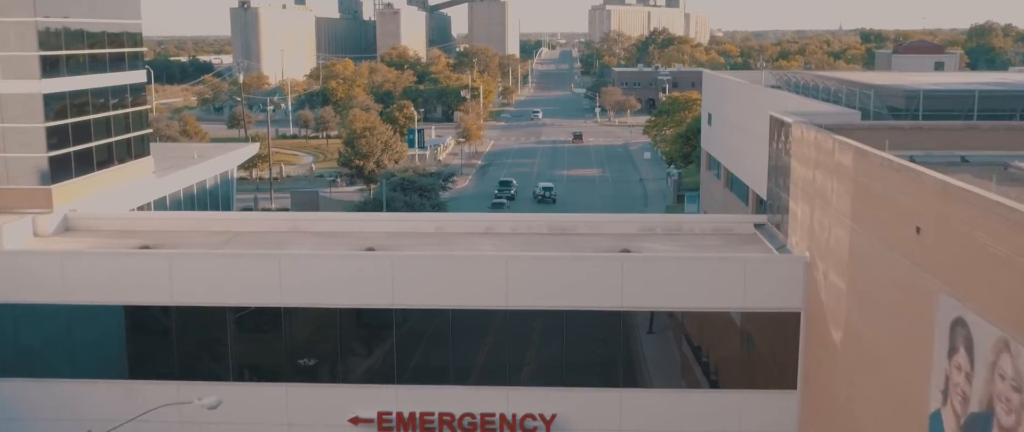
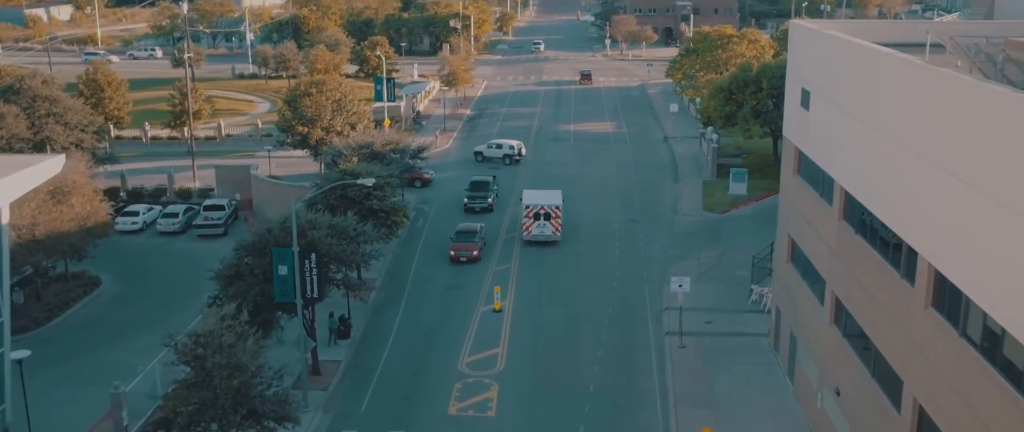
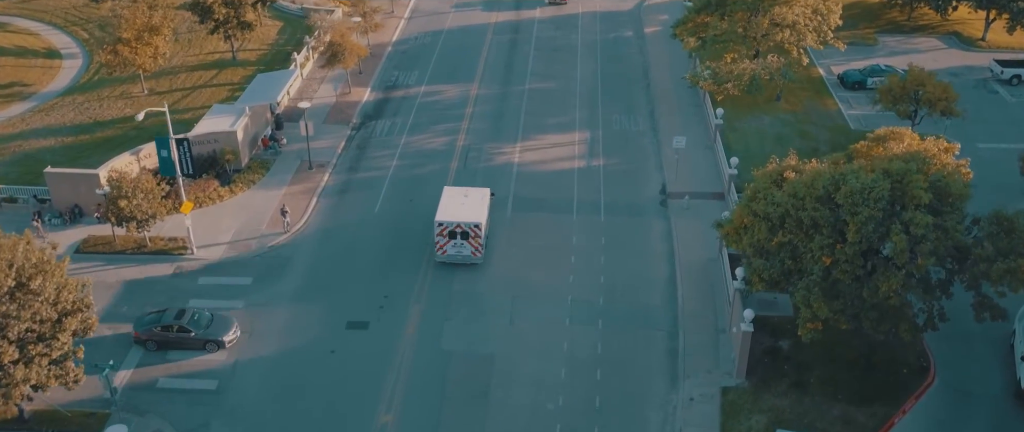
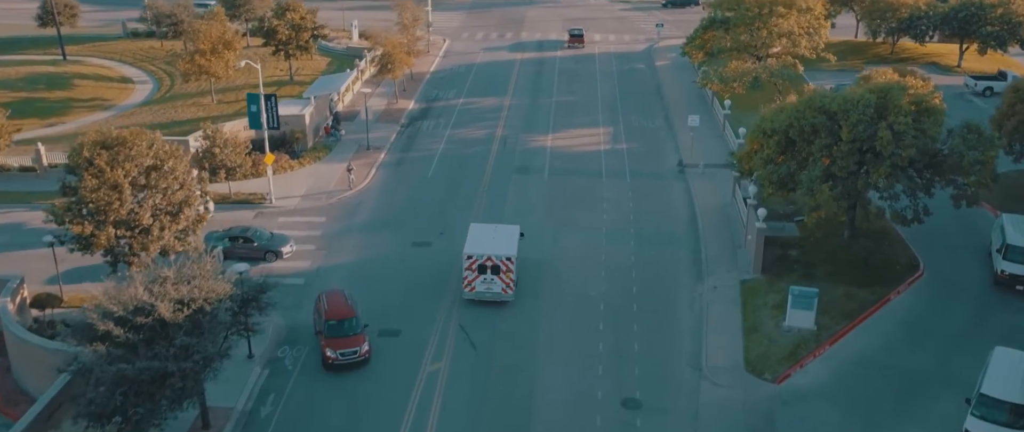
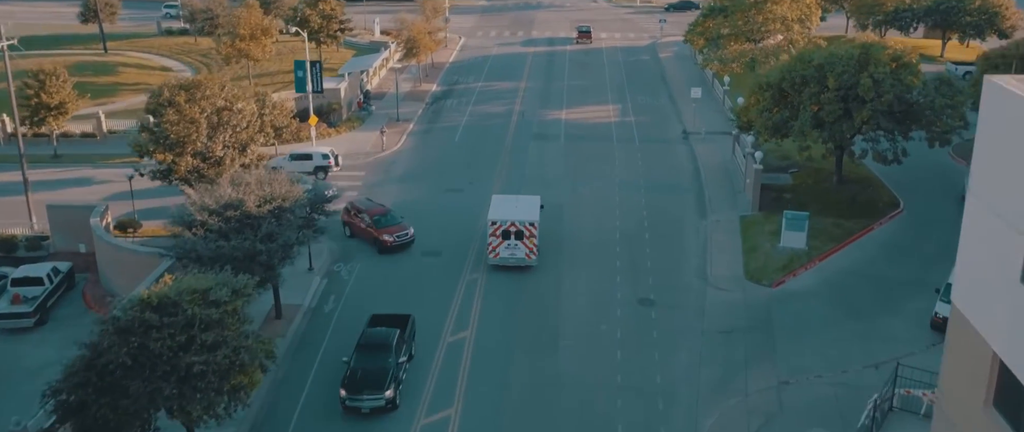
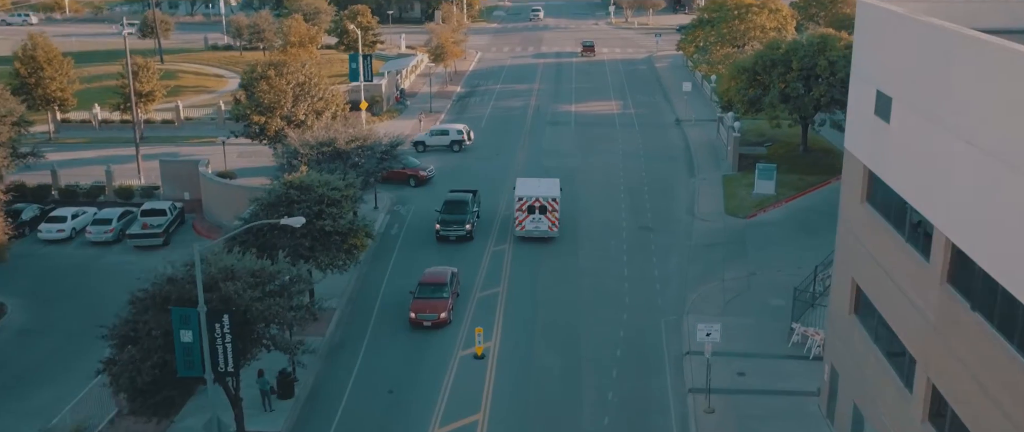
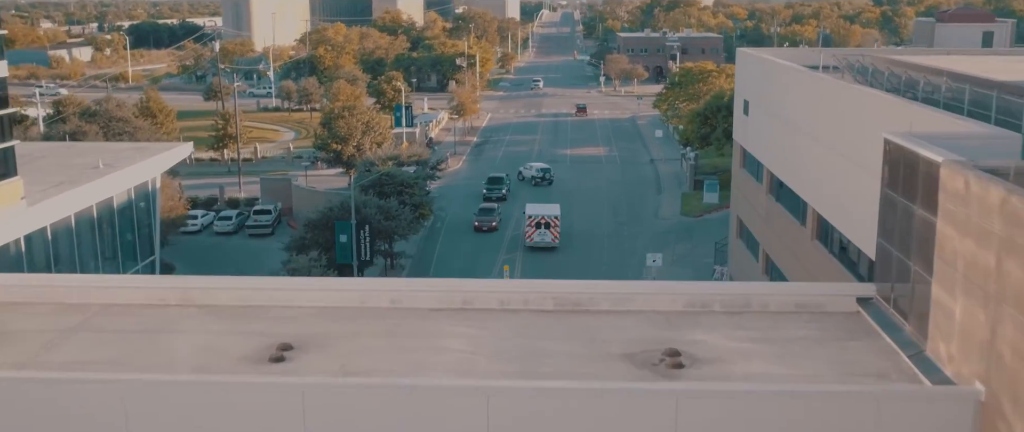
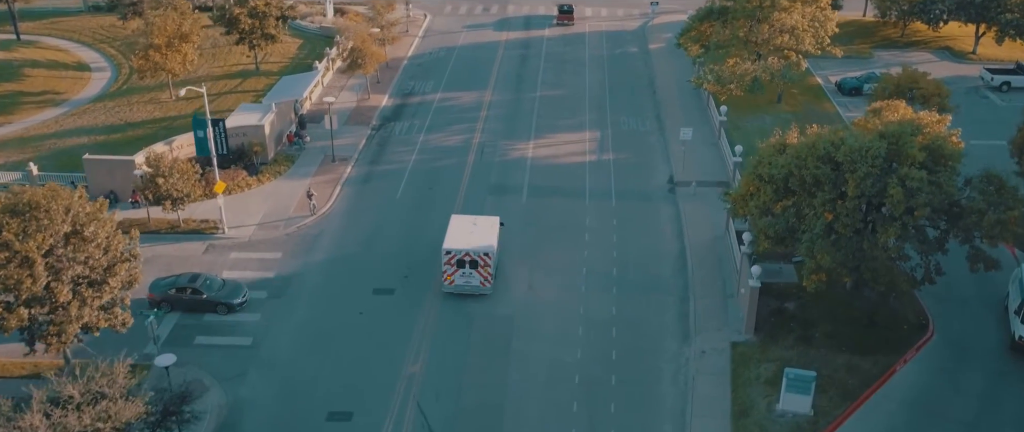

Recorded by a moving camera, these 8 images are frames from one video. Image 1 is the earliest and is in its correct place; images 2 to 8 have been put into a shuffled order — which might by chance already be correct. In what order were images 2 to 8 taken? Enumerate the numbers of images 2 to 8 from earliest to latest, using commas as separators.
7, 2, 6, 5, 4, 8, 3
